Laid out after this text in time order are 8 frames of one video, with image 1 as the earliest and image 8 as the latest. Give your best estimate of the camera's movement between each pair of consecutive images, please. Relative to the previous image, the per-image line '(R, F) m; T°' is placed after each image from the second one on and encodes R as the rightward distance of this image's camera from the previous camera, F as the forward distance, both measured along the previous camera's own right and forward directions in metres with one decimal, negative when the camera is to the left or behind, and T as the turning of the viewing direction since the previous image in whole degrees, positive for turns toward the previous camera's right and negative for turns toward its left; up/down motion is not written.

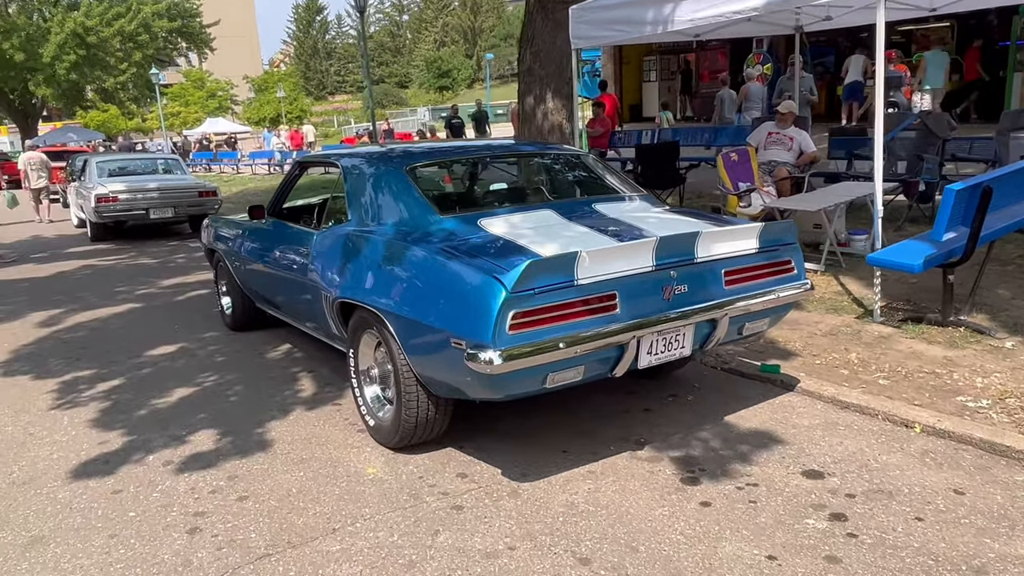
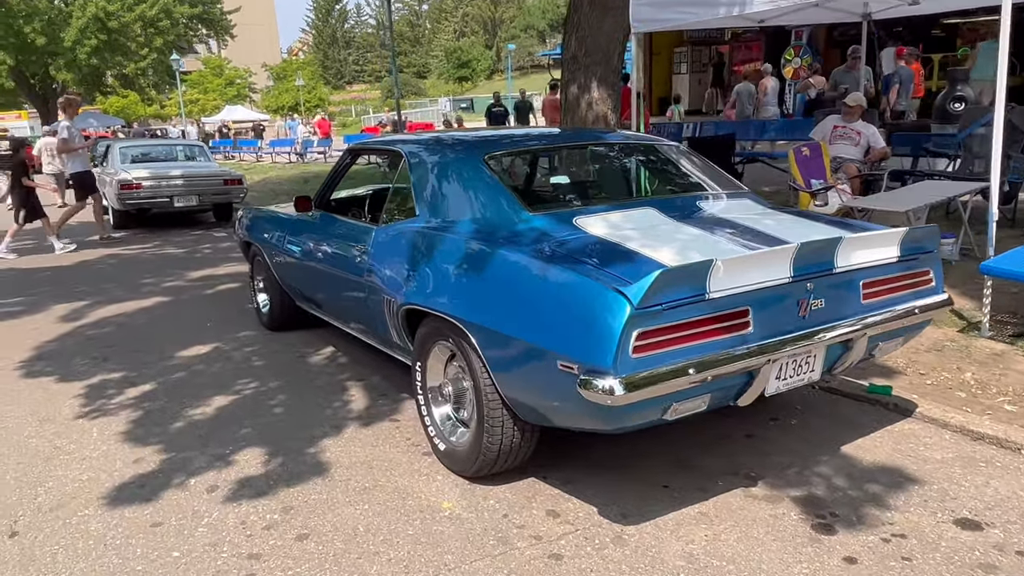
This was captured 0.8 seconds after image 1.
(-0.4, +0.5) m; -1°
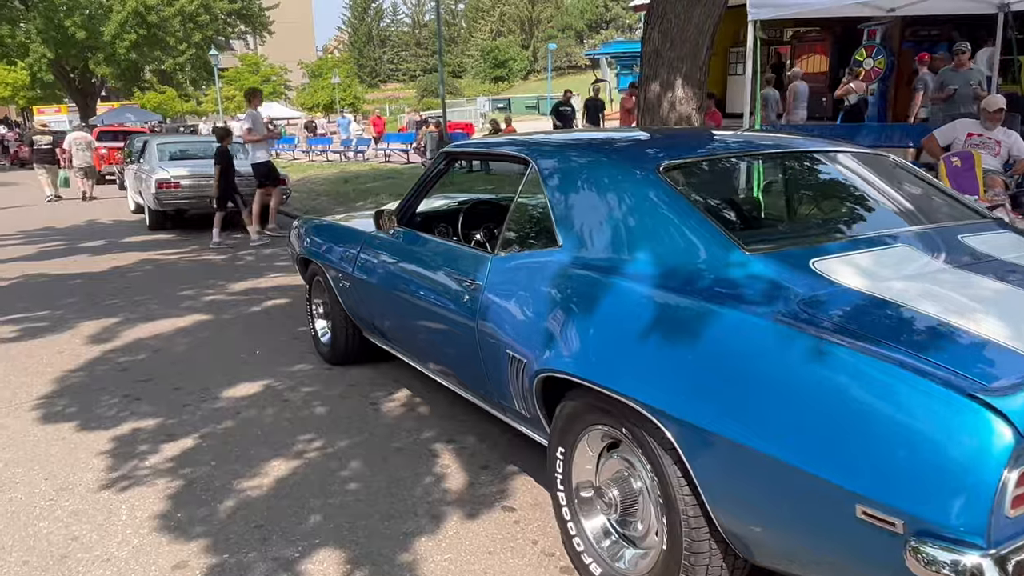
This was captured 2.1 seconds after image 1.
(-0.5, +1.0) m; -2°
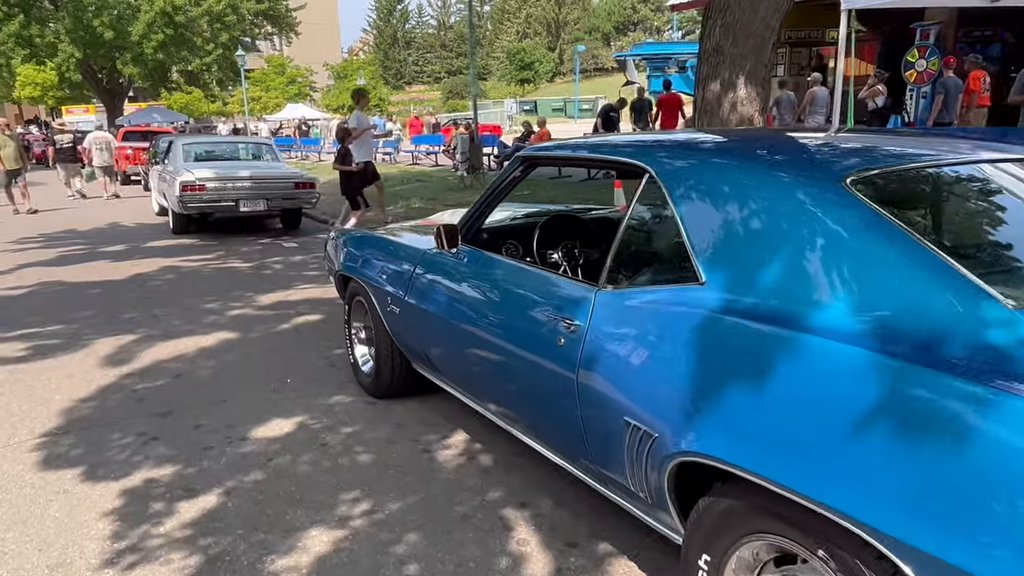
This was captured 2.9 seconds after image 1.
(-0.3, +0.7) m; -2°
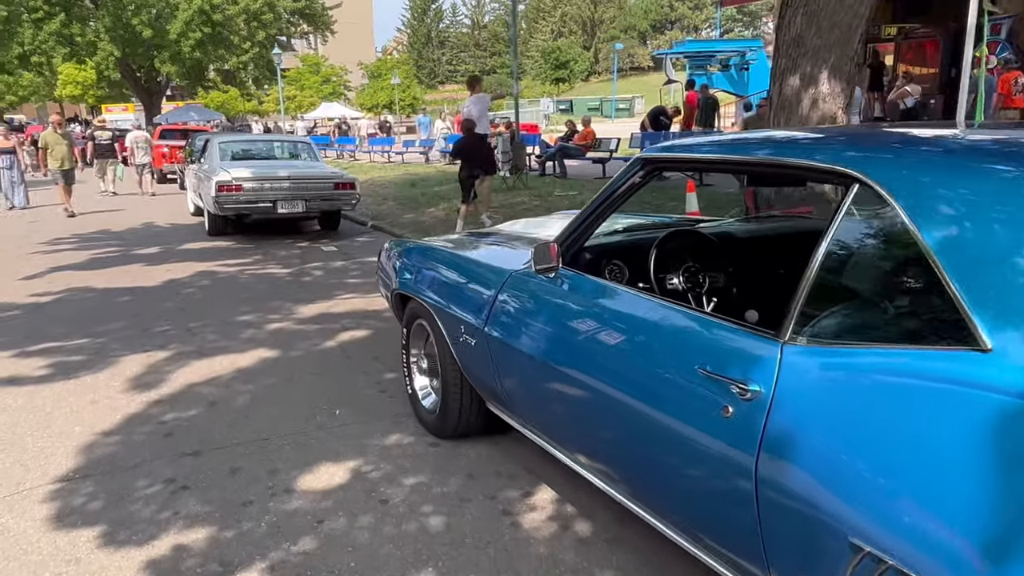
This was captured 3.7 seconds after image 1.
(-0.3, +0.7) m; -2°
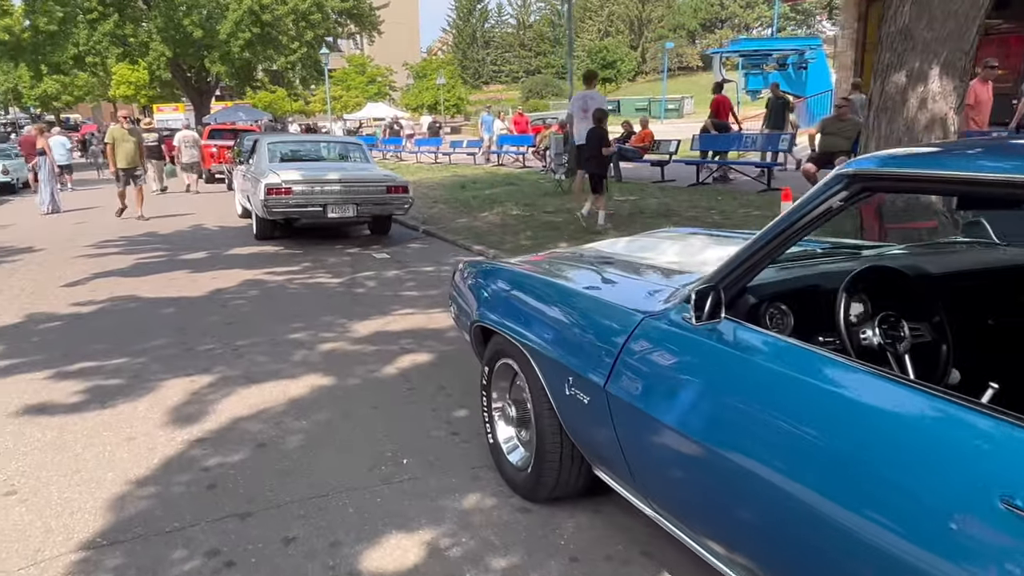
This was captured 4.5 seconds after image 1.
(-0.3, +0.6) m; -3°
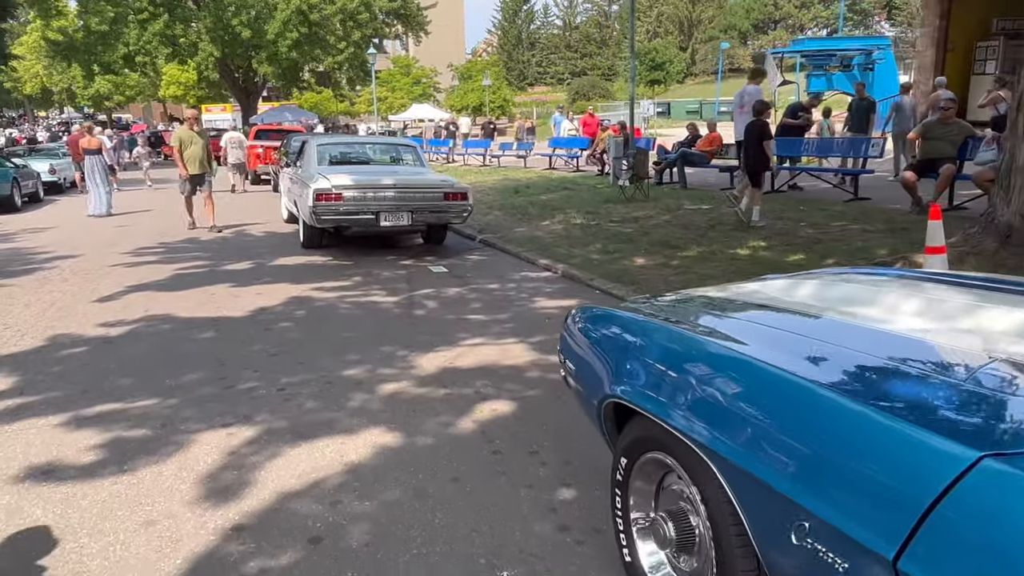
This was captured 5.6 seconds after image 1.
(-0.4, +1.0) m; -3°
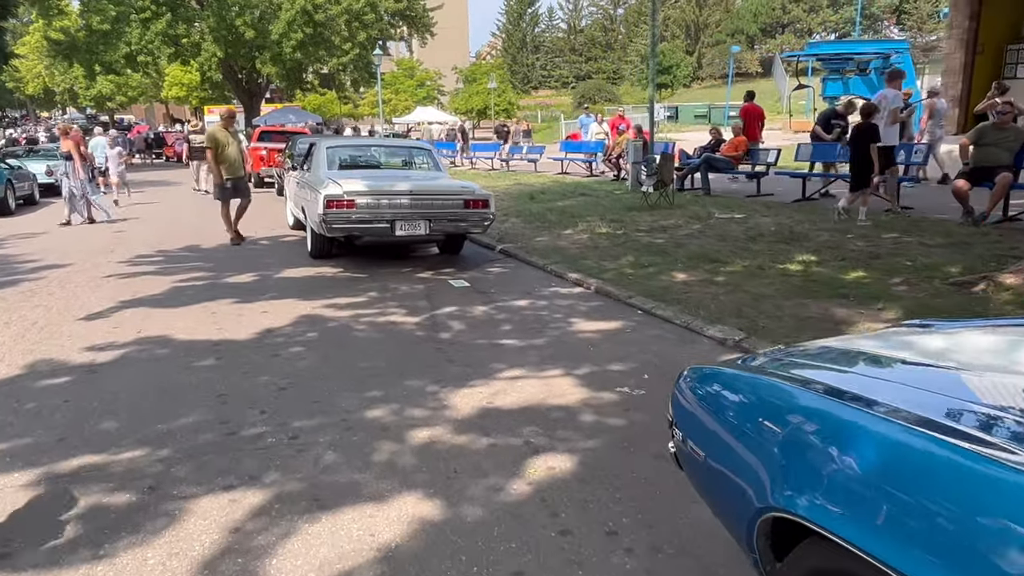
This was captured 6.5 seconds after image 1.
(-0.3, +0.8) m; 0°
